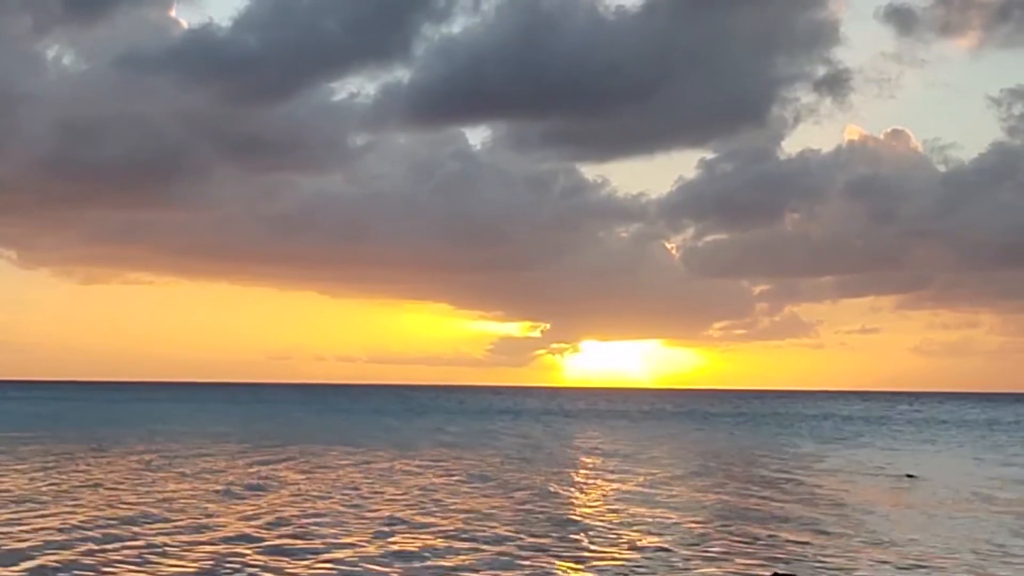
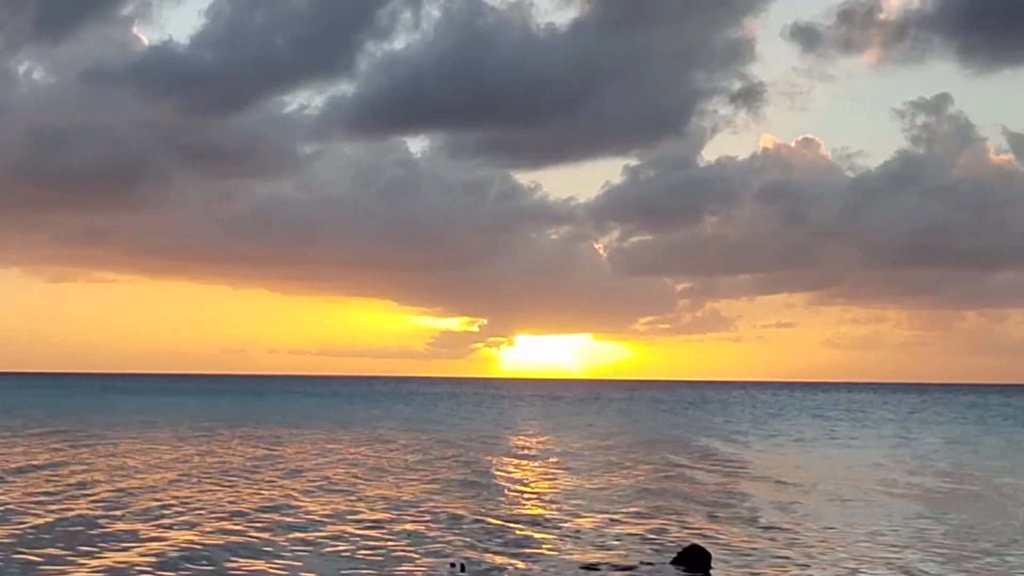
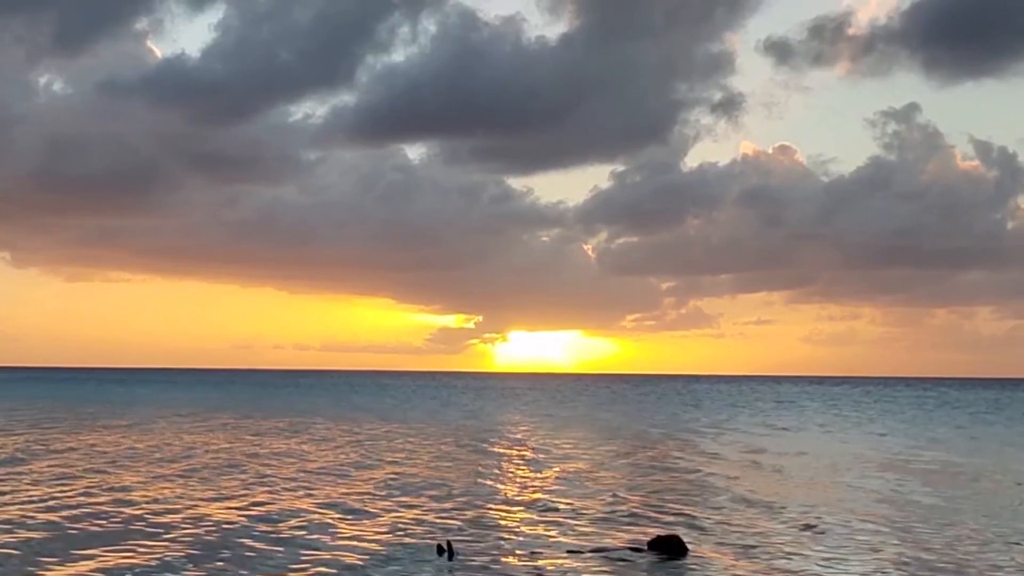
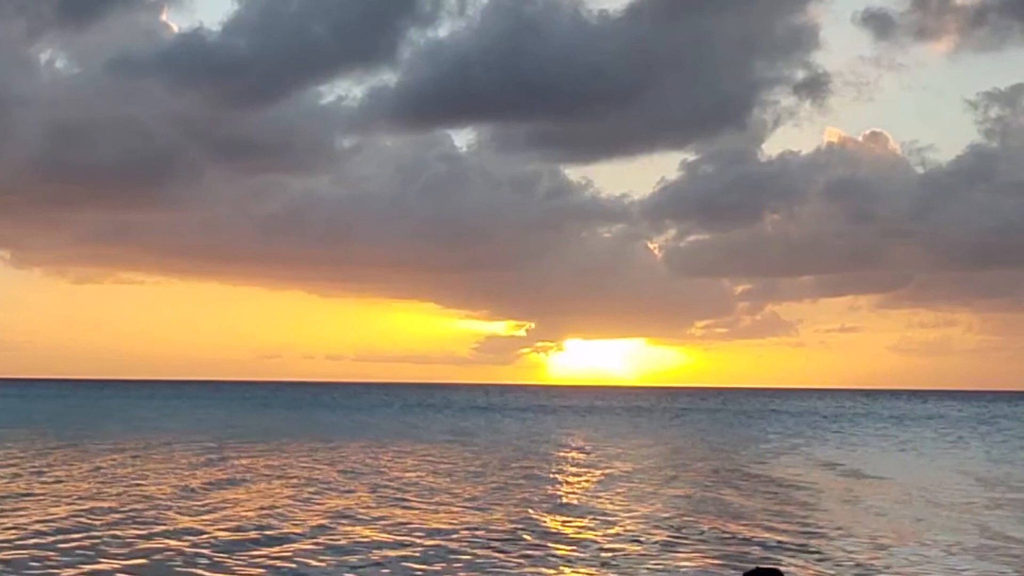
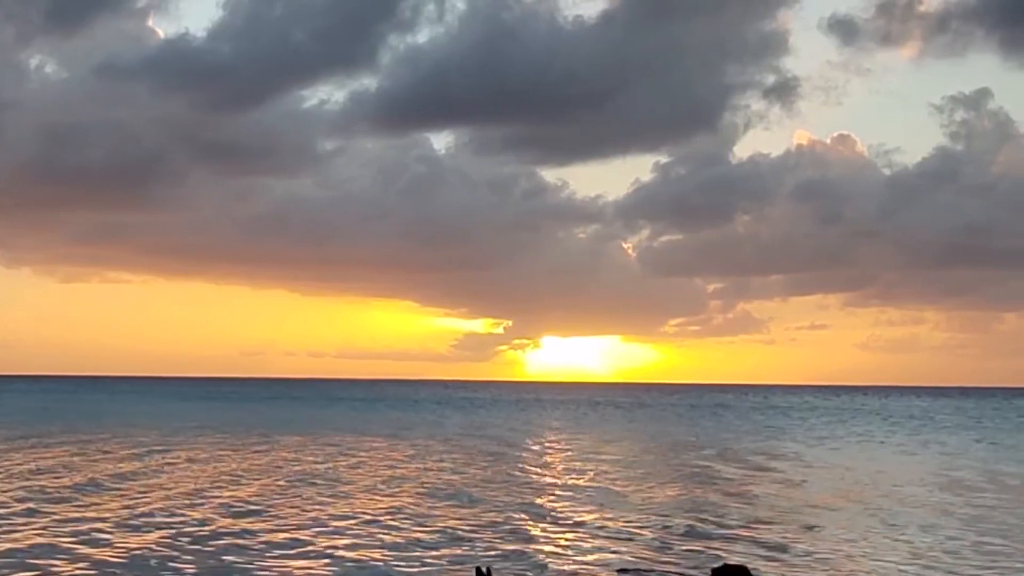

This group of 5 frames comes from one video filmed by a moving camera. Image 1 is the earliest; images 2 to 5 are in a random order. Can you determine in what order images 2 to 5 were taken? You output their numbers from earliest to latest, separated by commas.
4, 5, 2, 3
